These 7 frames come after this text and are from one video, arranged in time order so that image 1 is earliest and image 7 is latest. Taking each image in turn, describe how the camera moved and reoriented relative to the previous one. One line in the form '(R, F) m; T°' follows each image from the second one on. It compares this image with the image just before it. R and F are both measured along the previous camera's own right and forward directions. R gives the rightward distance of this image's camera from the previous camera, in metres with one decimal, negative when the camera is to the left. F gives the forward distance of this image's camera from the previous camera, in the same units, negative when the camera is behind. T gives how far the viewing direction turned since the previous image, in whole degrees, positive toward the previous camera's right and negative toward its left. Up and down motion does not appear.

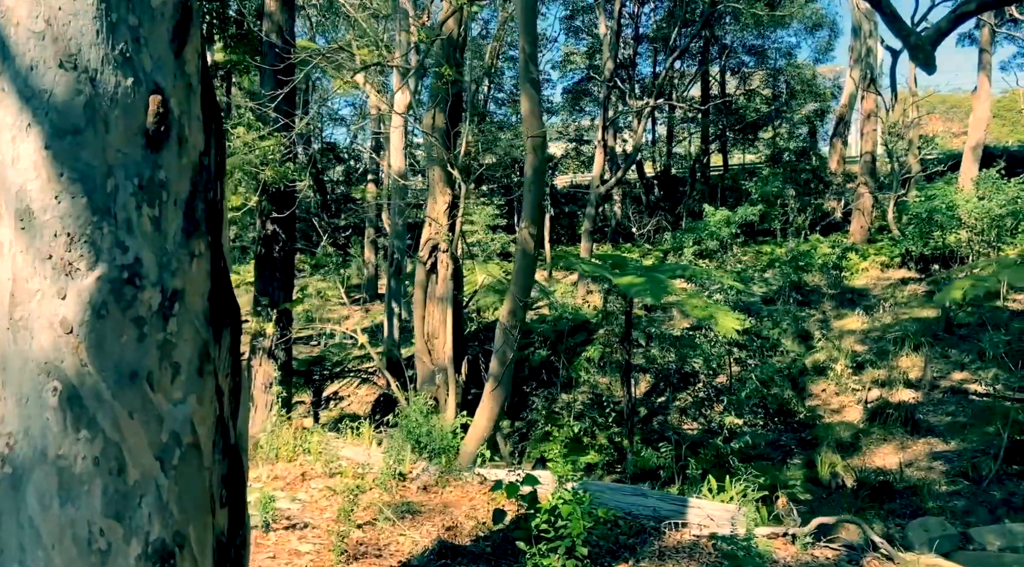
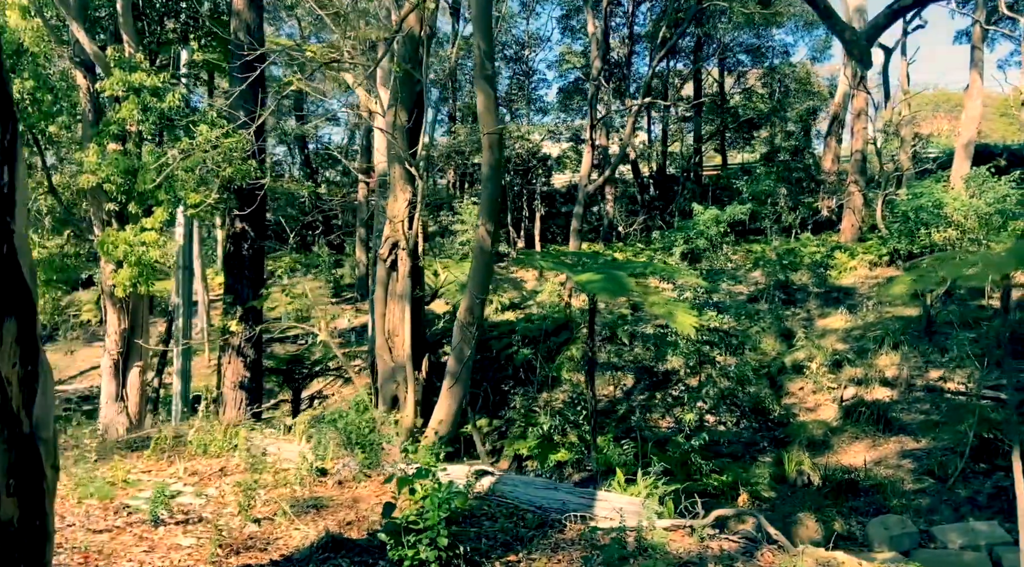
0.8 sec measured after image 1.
(+0.4, 0.0) m; 0°
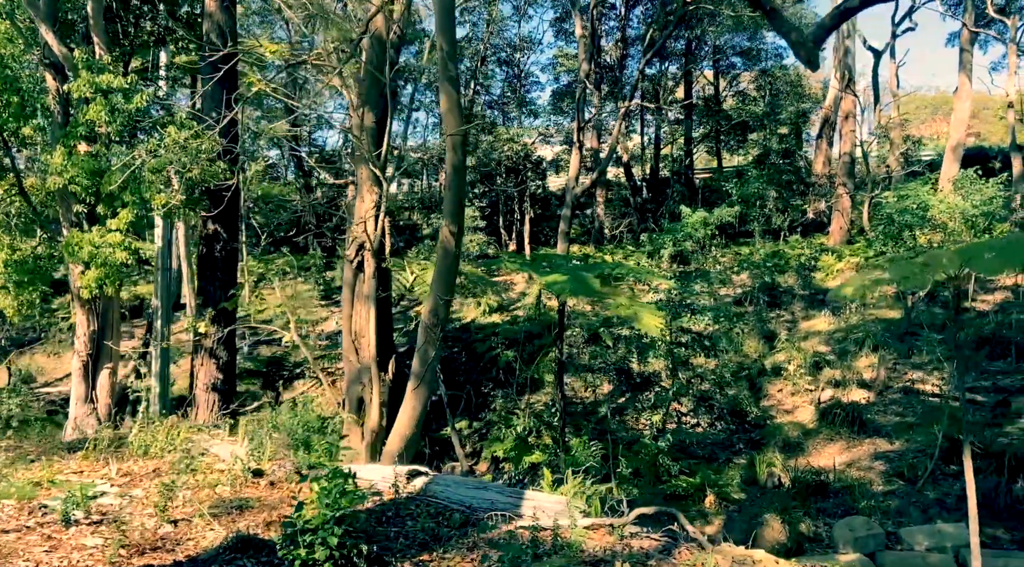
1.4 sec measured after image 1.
(+0.3, 0.0) m; 0°
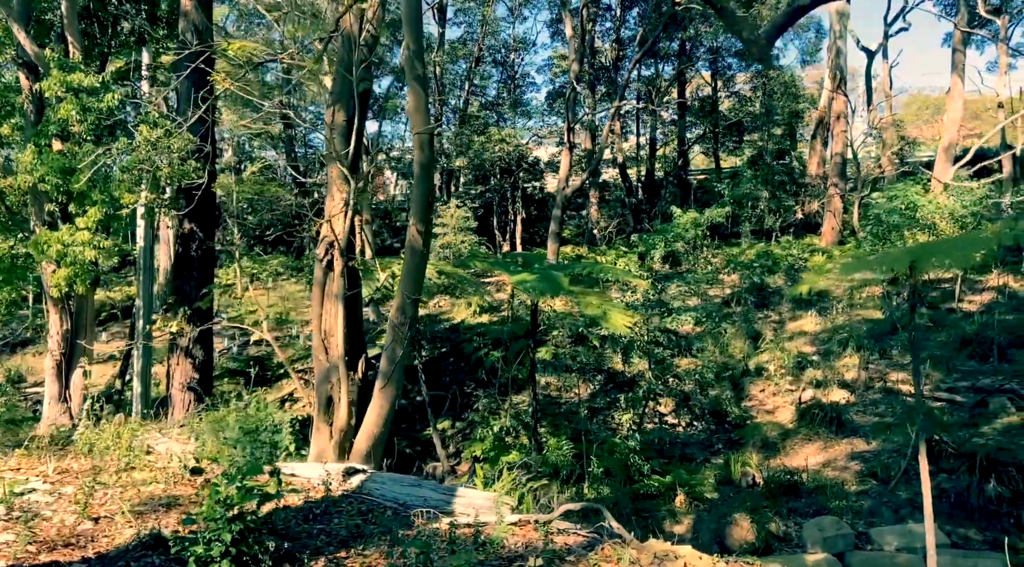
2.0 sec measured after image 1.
(+0.3, 0.0) m; 0°
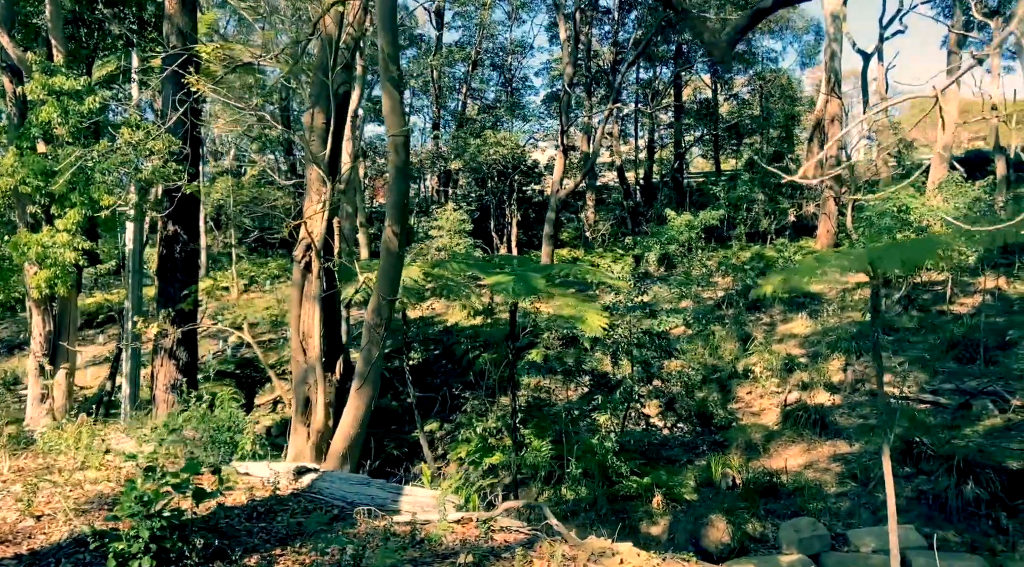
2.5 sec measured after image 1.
(+0.3, 0.0) m; 0°
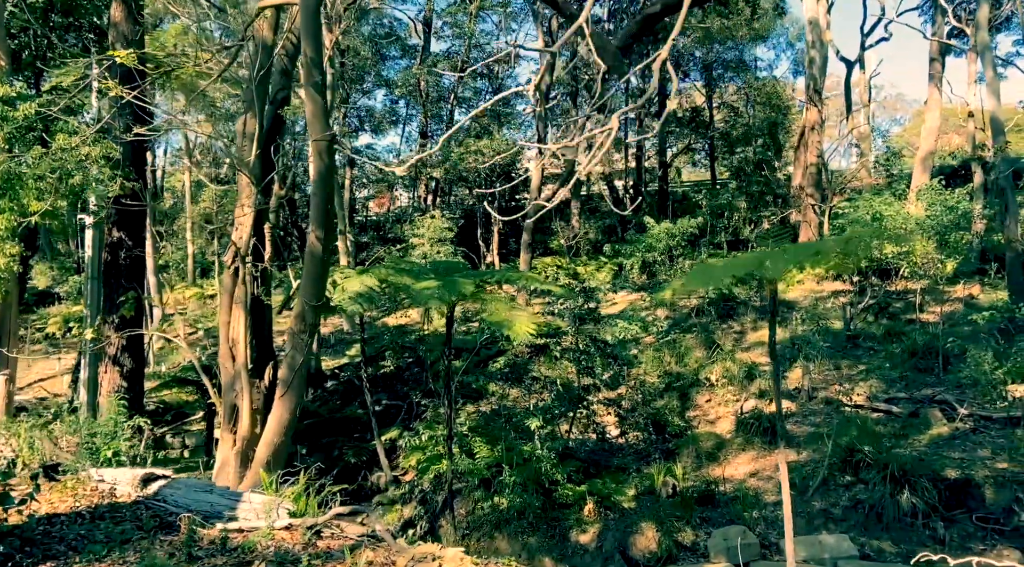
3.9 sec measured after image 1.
(+0.7, +0.1) m; 0°
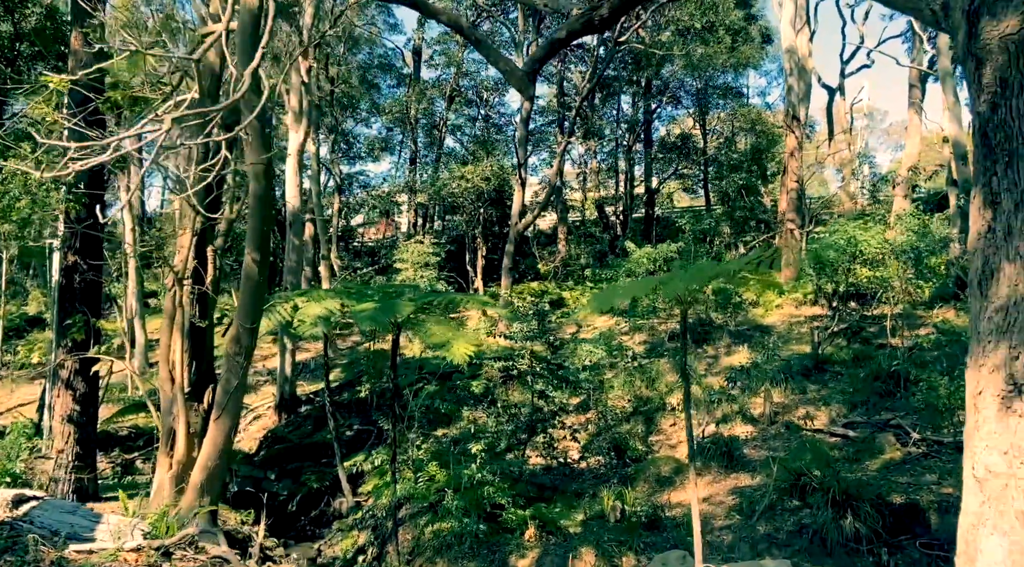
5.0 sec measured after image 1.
(+0.6, 0.0) m; 0°
